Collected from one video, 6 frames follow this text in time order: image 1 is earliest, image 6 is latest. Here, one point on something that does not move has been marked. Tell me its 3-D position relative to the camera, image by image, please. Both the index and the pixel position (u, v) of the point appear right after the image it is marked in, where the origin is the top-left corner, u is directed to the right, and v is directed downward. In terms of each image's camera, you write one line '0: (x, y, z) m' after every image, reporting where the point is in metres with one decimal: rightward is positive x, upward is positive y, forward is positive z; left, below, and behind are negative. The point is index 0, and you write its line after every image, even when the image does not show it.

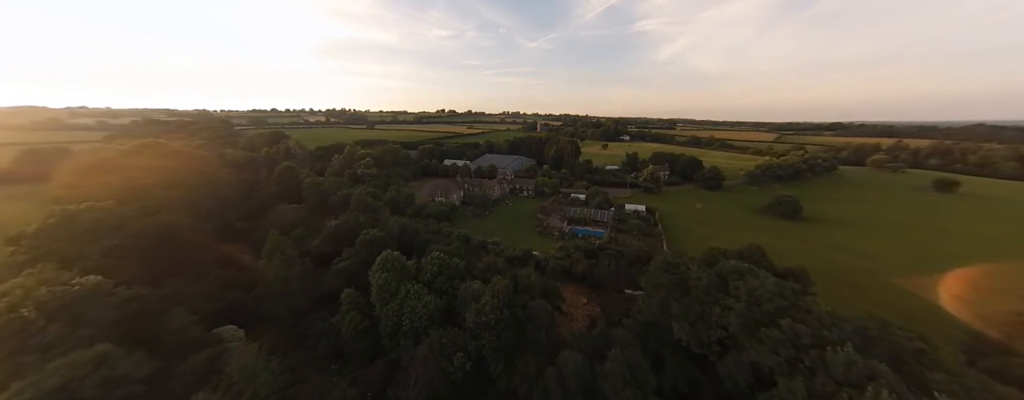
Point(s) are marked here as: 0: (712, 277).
0: (+12.2, -4.7, +16.7) m
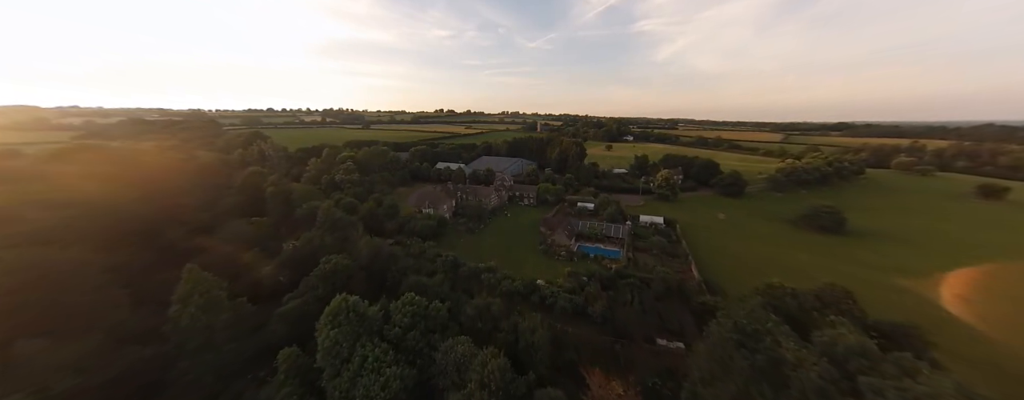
0: (+12.1, -6.3, +10.7) m
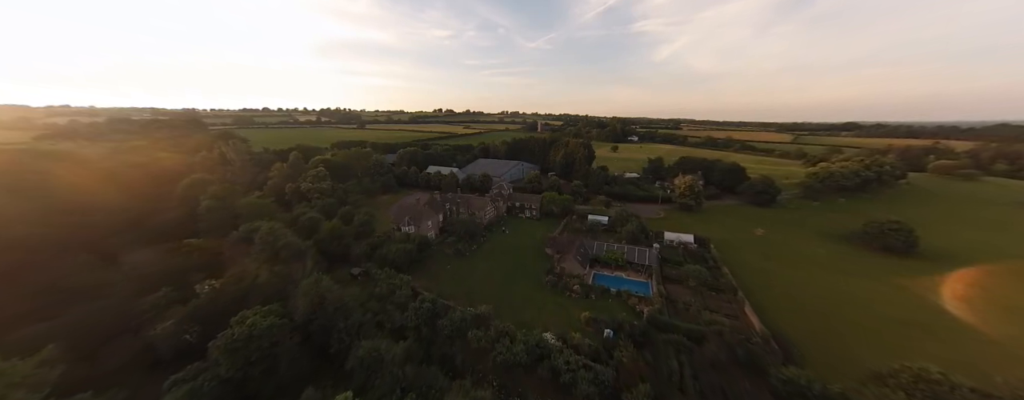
0: (+12.0, -8.1, +3.4) m
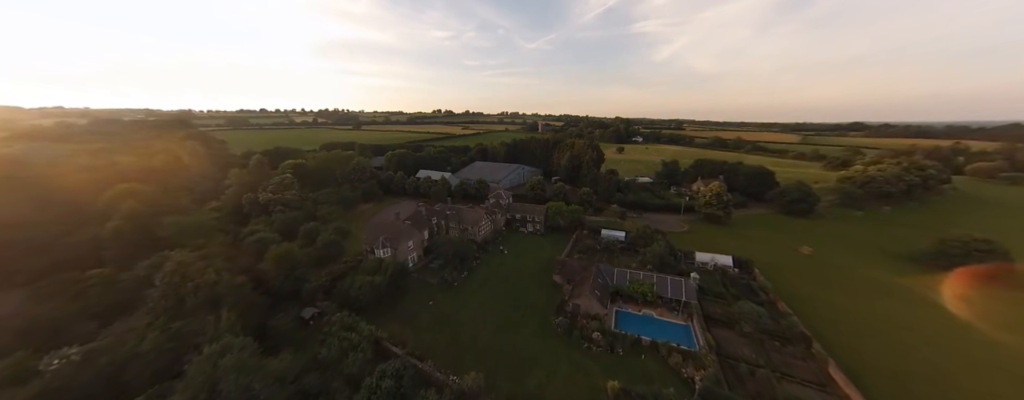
0: (+12.0, -9.5, -2.8) m
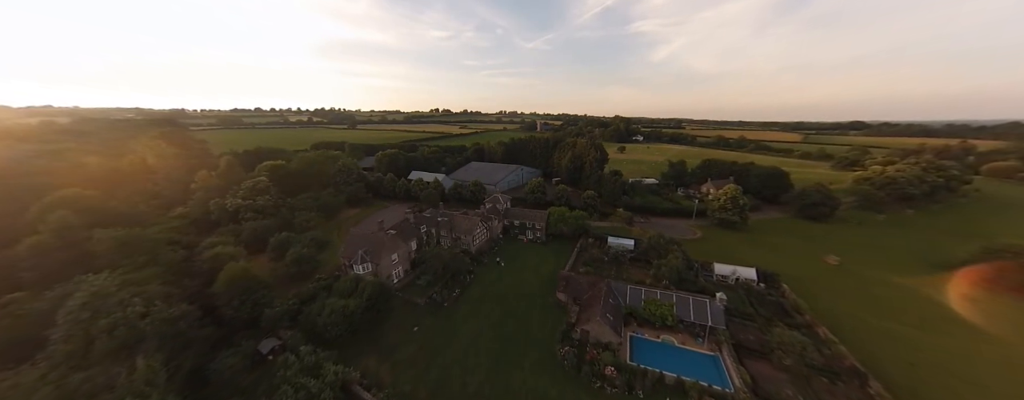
0: (+12.0, -10.2, -6.0) m
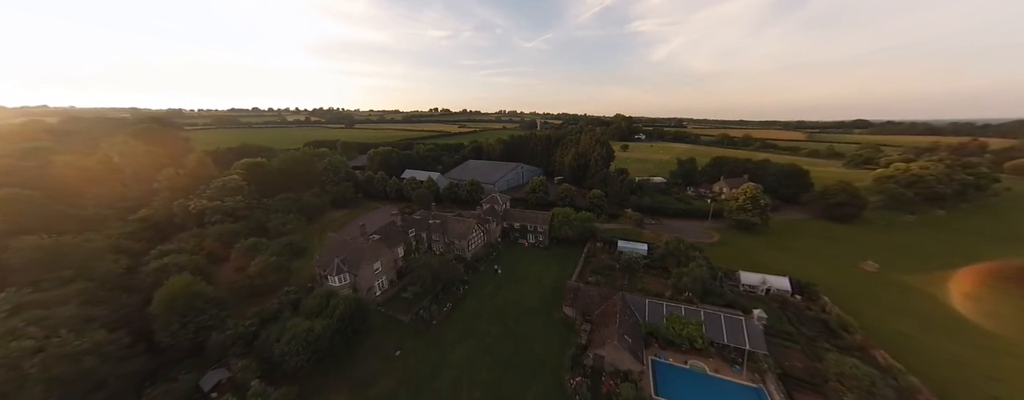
0: (+12.0, -10.2, -9.1) m
